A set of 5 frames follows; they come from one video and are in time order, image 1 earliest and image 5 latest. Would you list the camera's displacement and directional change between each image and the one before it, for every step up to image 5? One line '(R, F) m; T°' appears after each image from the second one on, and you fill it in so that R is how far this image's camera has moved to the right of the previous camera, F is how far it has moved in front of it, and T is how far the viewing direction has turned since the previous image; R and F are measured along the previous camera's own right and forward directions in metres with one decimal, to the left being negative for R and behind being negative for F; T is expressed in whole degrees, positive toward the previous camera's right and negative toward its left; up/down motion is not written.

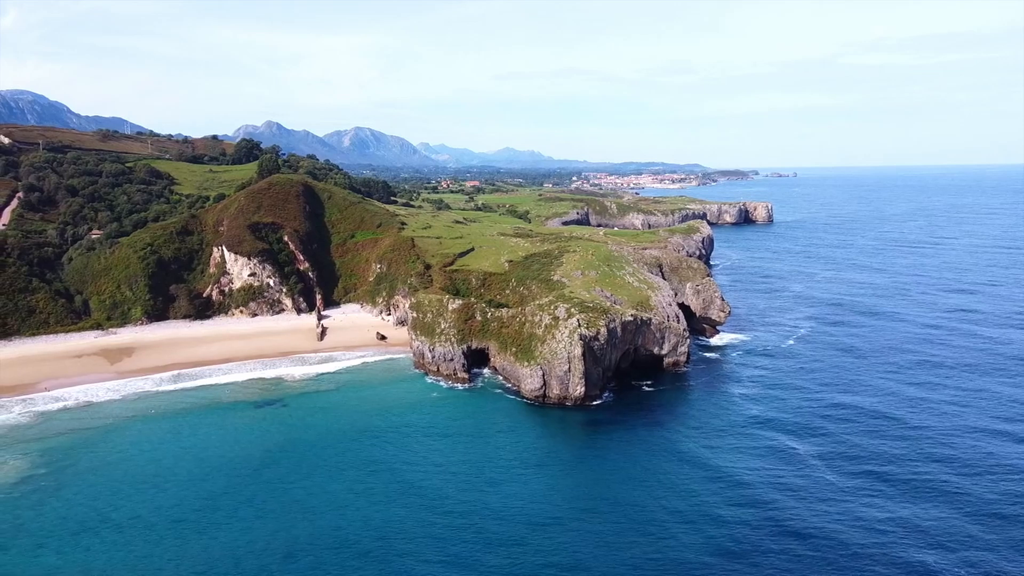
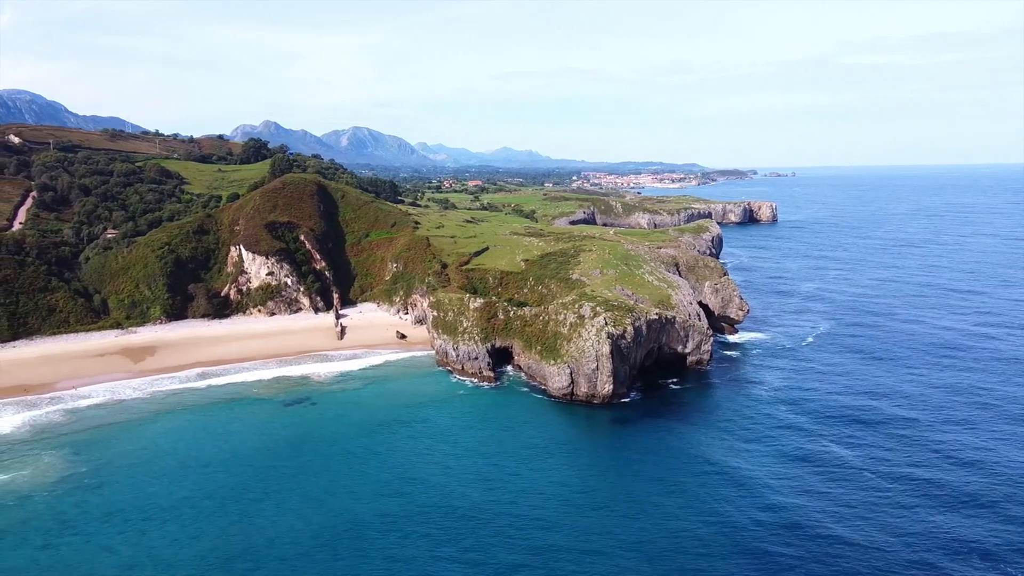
(-2.4, -0.2) m; 0°
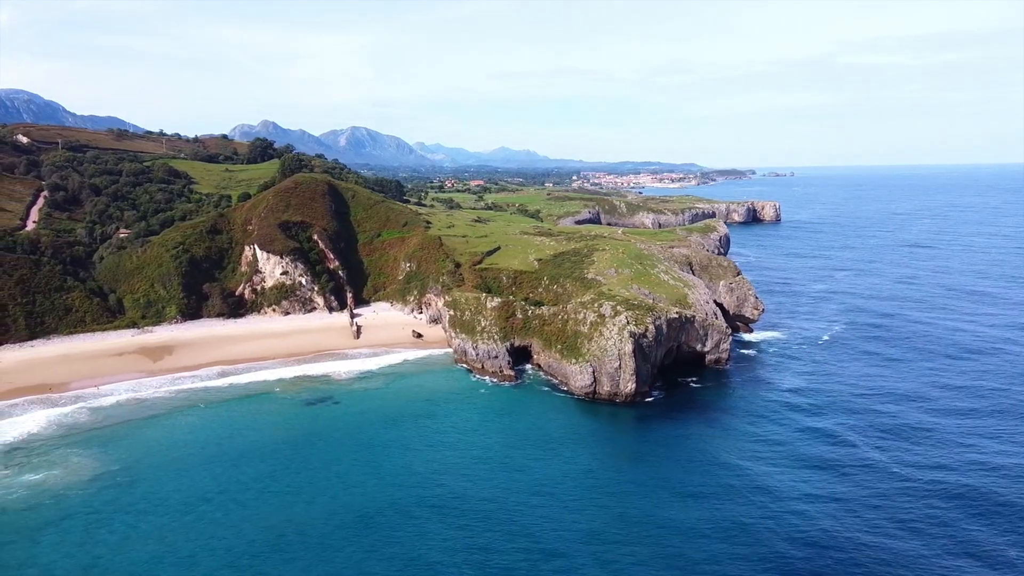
(-2.0, -0.2) m; 0°
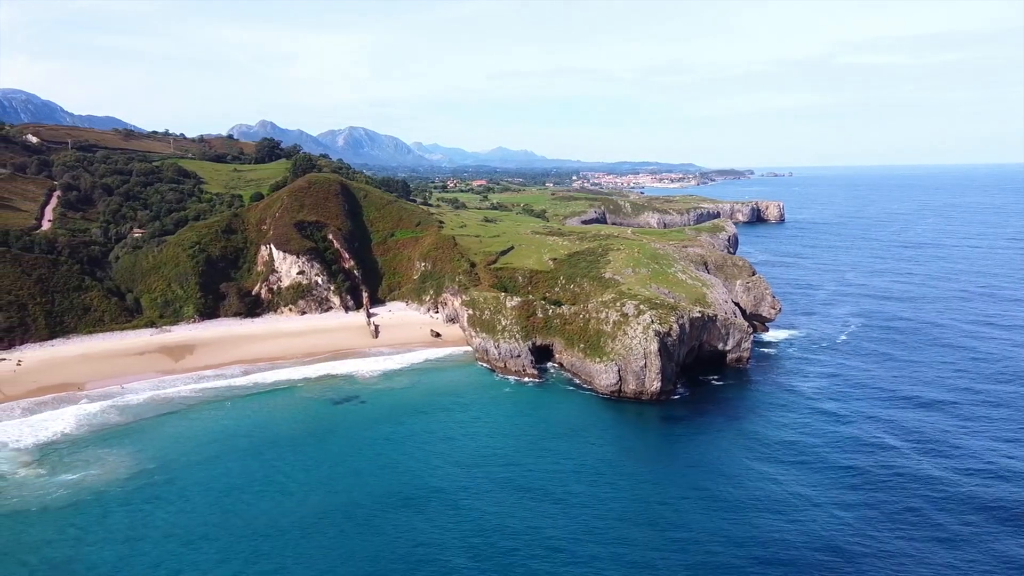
(-2.2, -0.2) m; 0°
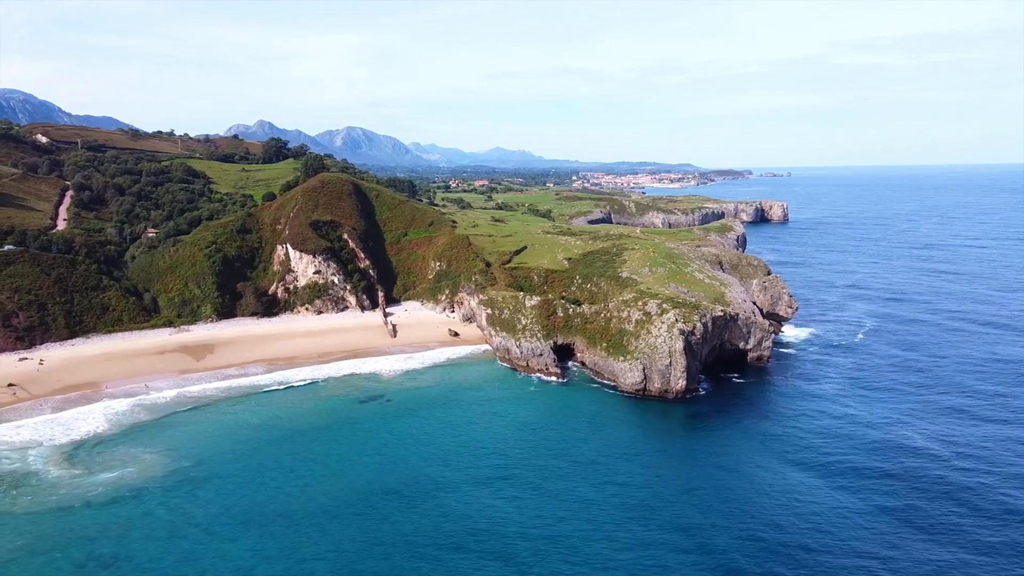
(-2.2, -0.2) m; 0°
